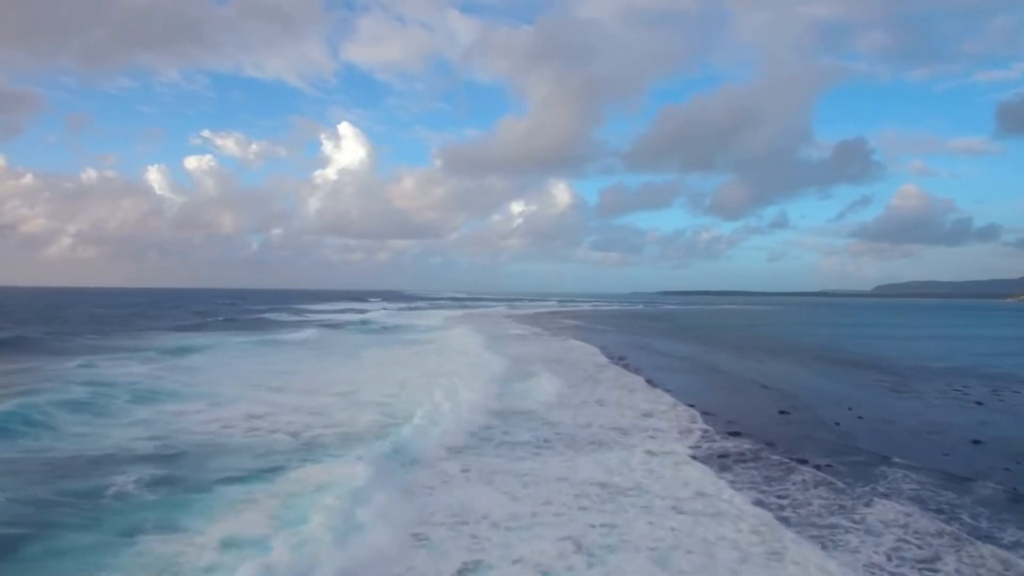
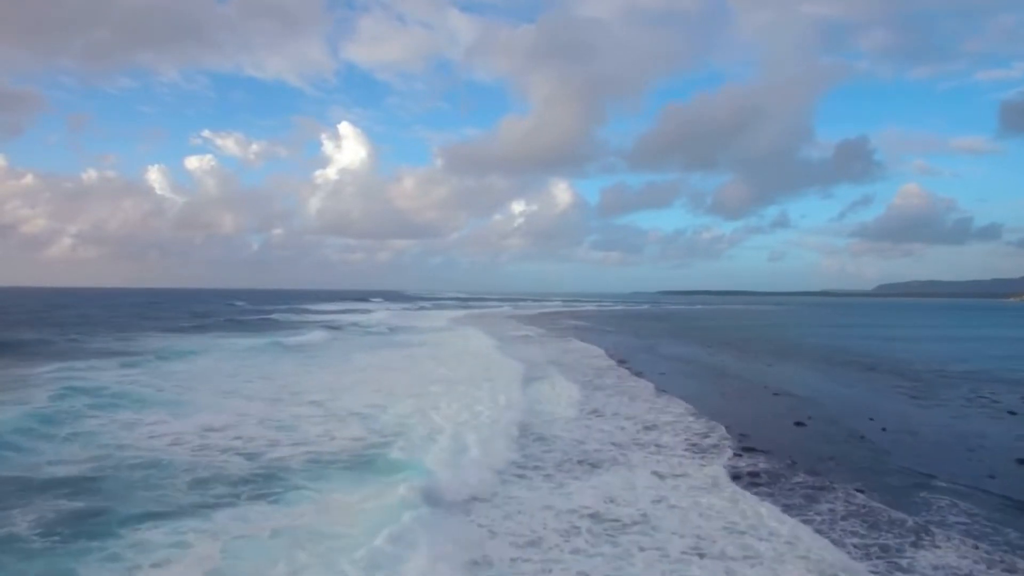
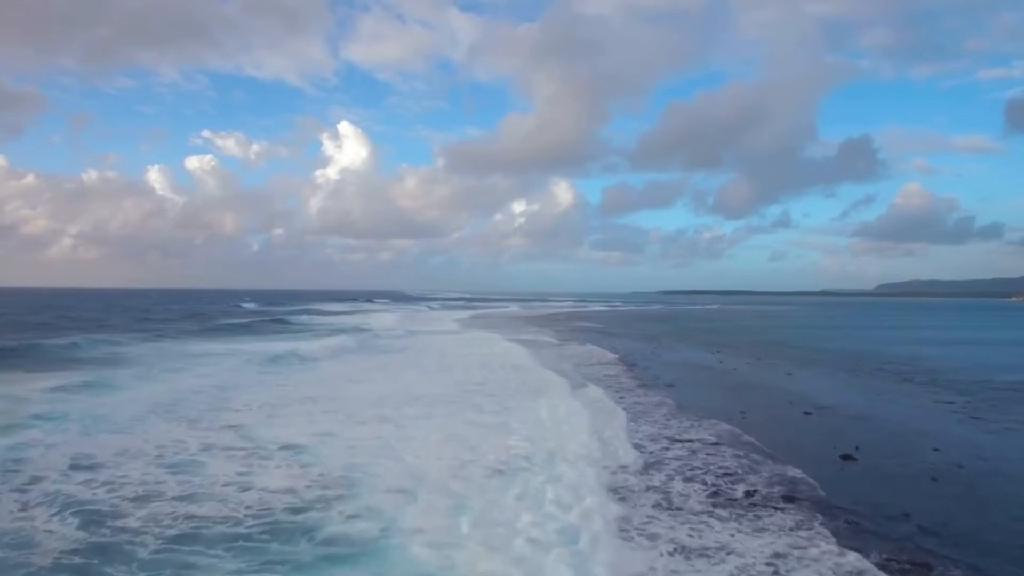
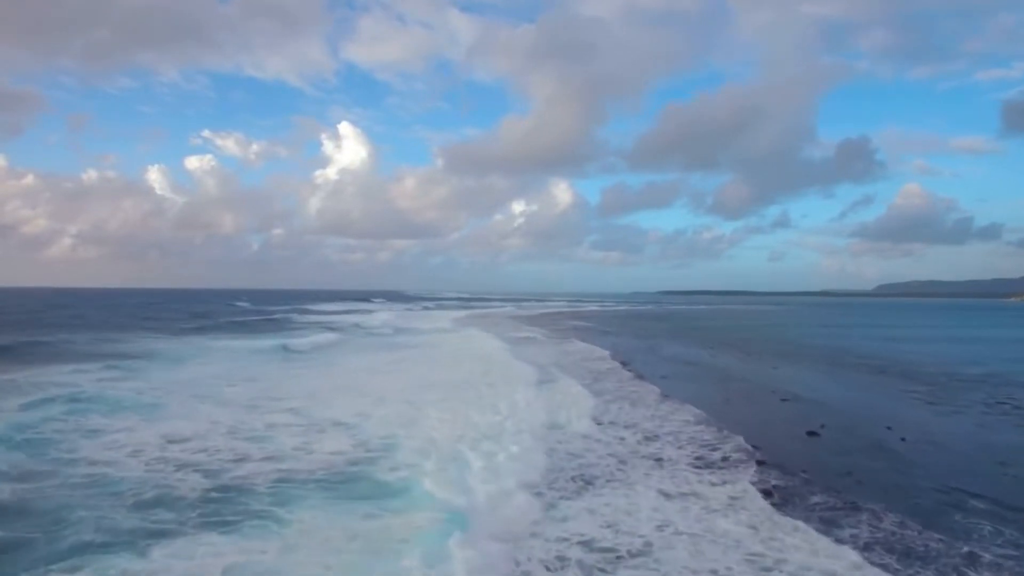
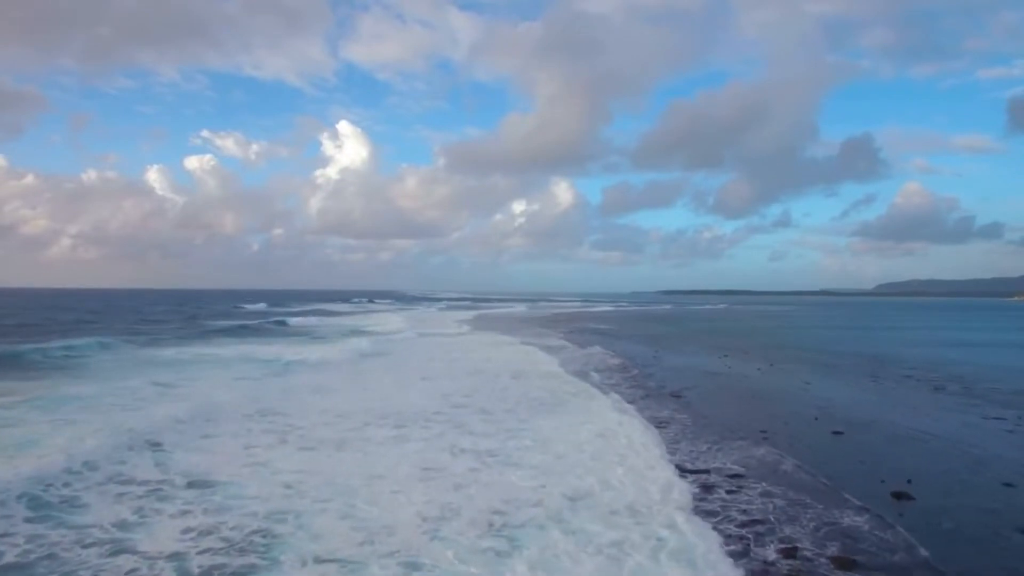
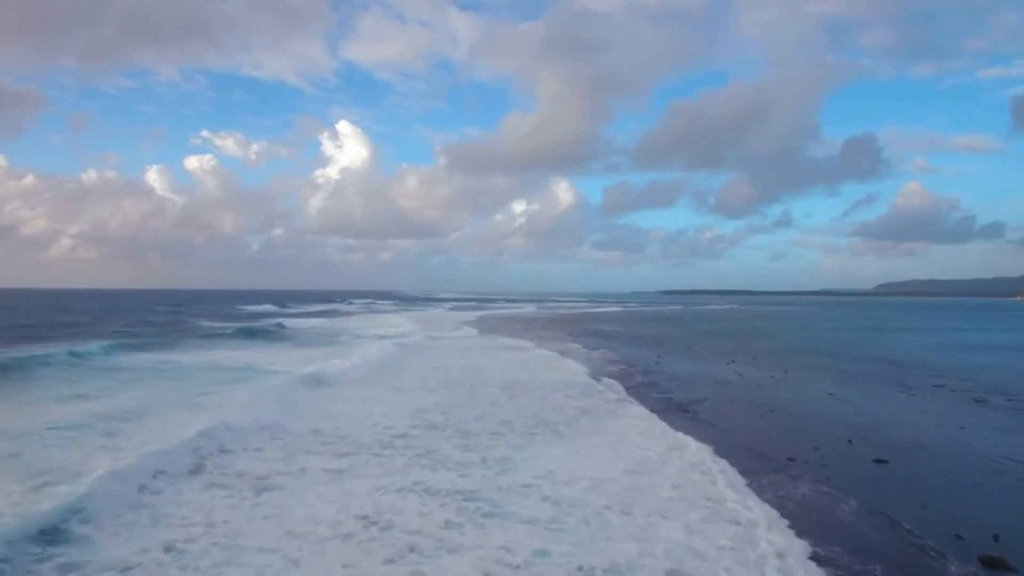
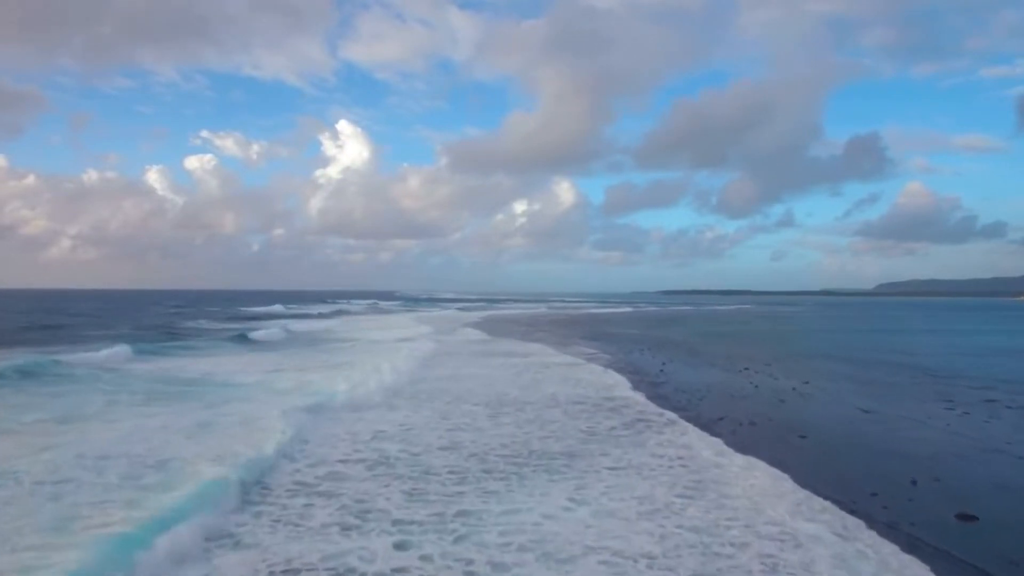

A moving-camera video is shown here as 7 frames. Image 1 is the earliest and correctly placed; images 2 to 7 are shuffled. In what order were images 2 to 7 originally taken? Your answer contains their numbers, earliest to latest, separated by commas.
2, 4, 3, 5, 6, 7
